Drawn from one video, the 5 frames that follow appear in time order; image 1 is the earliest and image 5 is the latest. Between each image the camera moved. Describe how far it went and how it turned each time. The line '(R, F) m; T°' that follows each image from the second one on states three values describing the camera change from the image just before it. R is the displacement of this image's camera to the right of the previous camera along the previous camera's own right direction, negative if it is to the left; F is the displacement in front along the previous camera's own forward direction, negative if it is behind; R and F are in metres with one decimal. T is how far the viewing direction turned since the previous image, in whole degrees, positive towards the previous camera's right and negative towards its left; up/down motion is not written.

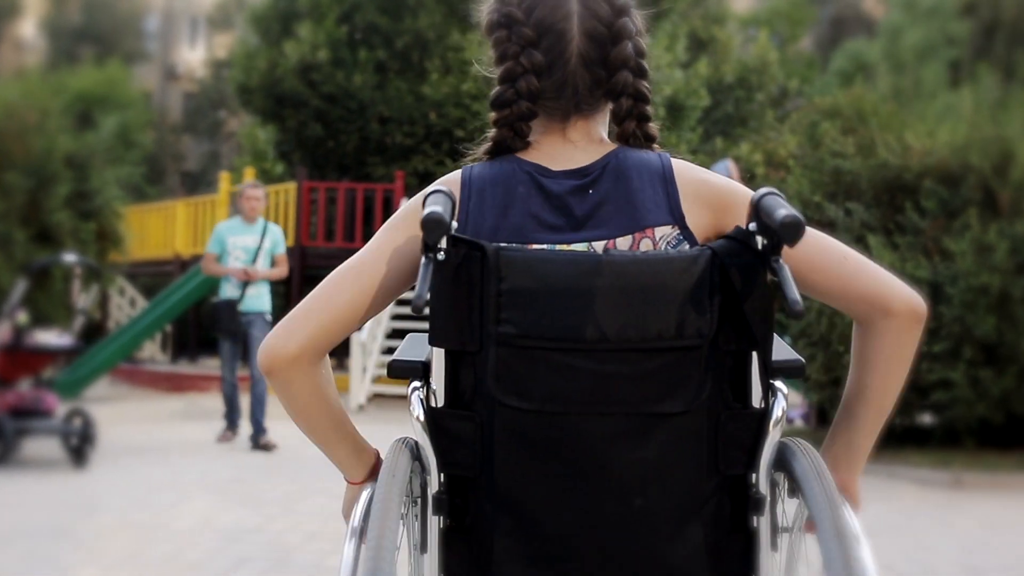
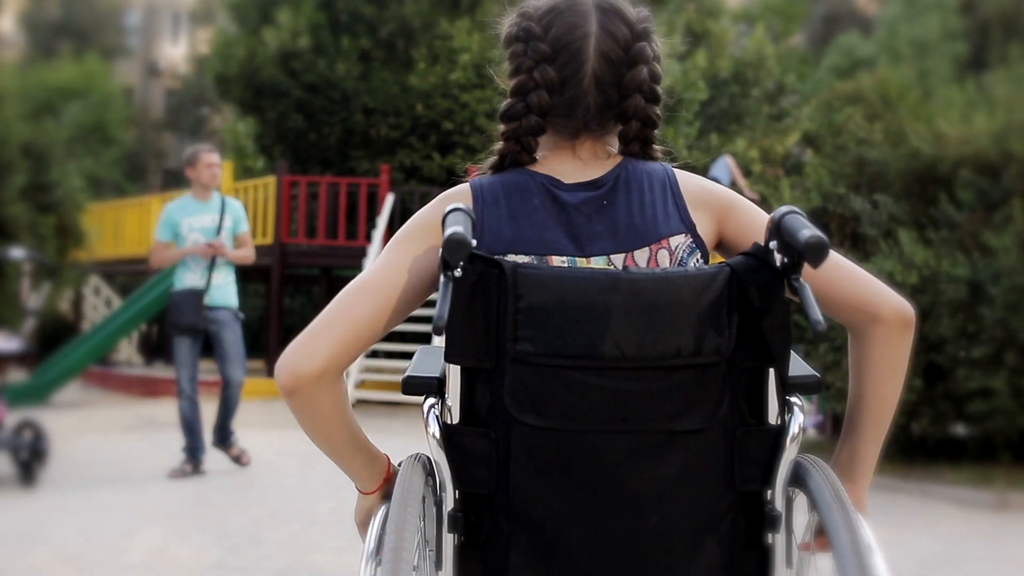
(-0.1, +0.7) m; +1°
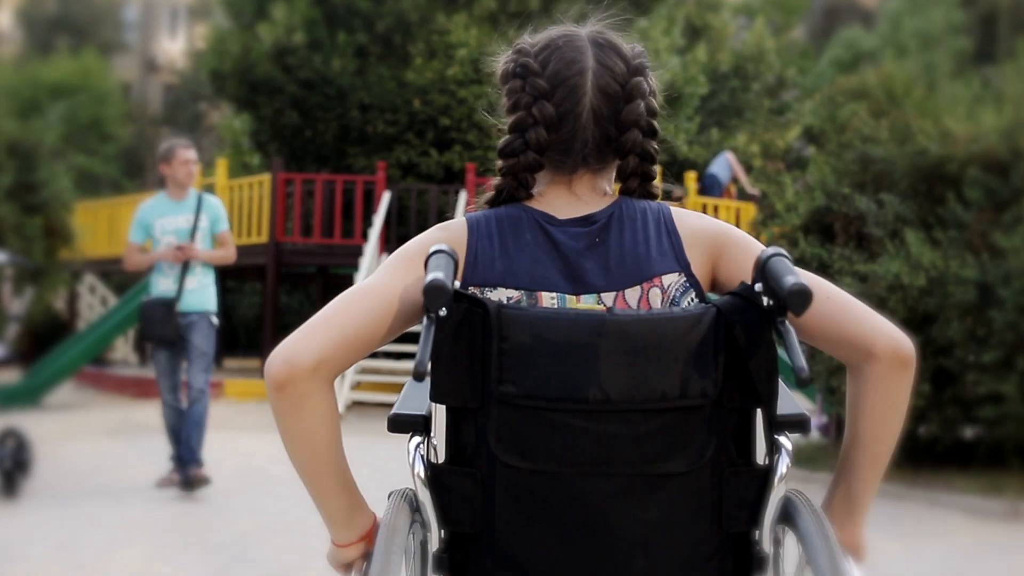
(0.0, +0.2) m; 0°
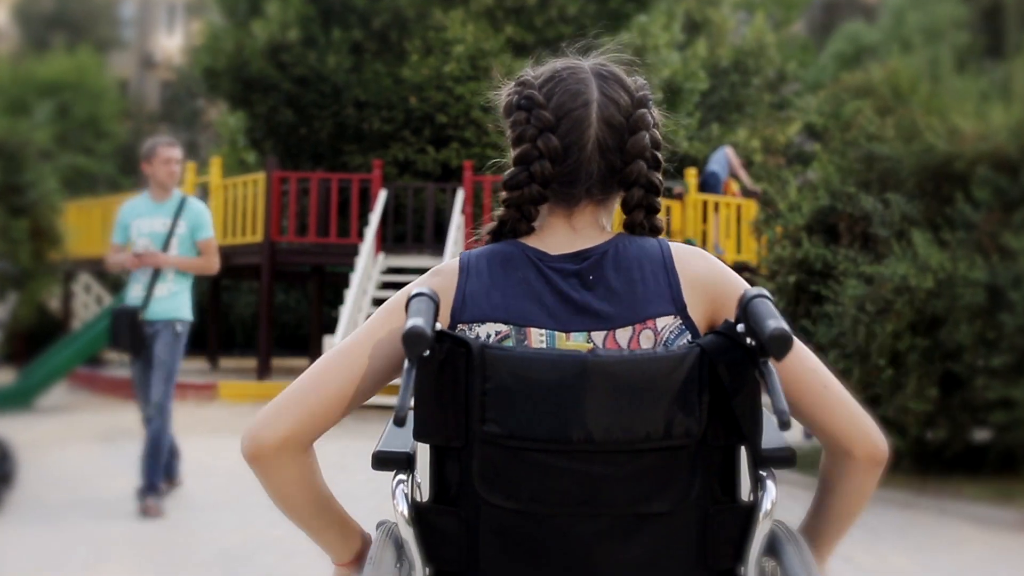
(0.0, +0.2) m; 0°
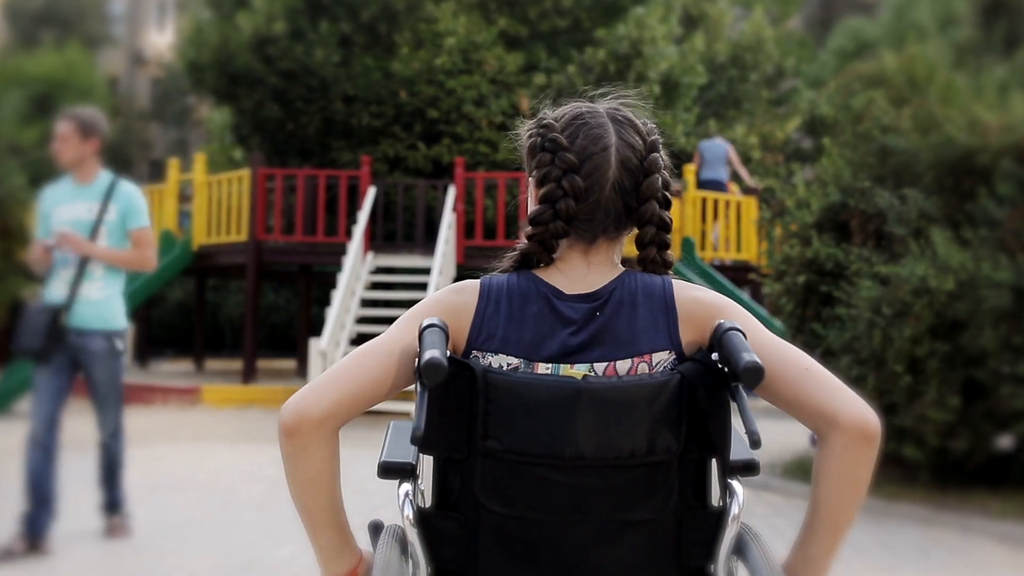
(0.0, +0.4) m; 0°
